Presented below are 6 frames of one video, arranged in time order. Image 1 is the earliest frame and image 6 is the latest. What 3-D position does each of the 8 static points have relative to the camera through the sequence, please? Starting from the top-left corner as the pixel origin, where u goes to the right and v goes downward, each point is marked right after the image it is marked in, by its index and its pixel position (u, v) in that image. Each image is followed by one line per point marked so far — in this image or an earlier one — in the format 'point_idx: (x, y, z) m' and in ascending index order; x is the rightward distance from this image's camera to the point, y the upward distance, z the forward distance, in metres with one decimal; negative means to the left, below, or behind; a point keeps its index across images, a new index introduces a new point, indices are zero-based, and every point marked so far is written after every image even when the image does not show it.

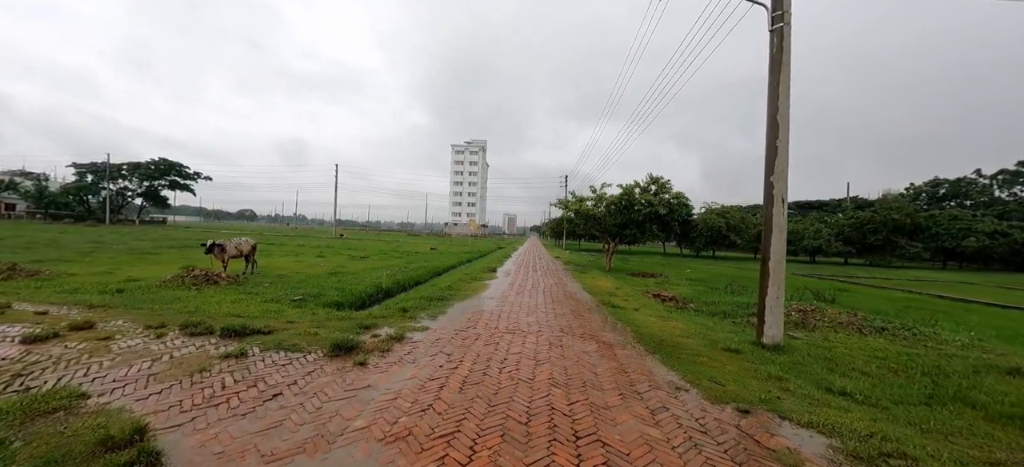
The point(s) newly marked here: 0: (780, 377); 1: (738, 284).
0: (+3.7, -2.0, +4.6) m
1: (+10.1, -2.3, +14.8) m
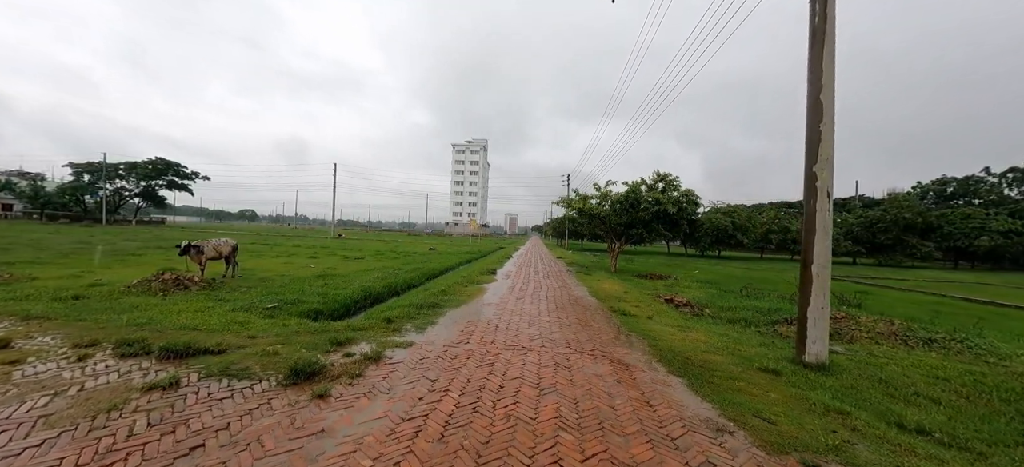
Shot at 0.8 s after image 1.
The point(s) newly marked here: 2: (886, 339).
0: (+3.7, -2.0, +3.7) m
1: (+10.1, -2.3, +13.9) m
2: (+7.7, -2.2, +6.9) m
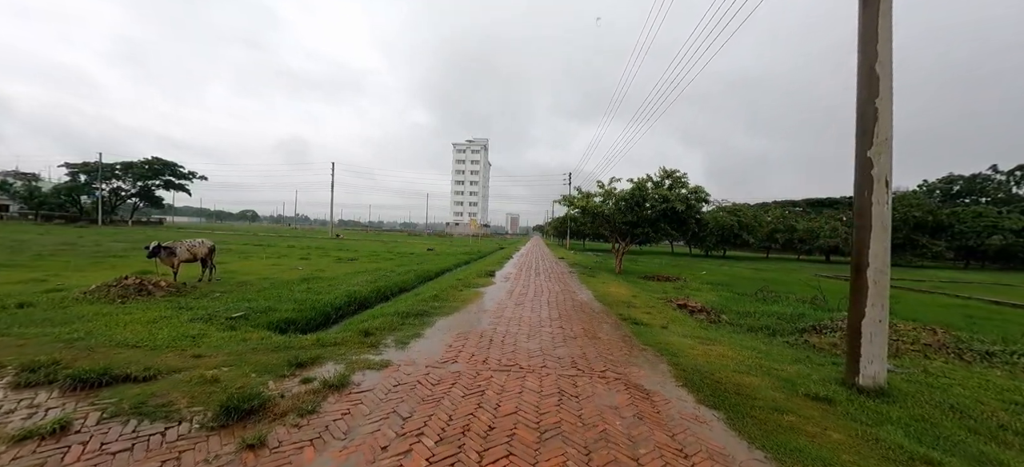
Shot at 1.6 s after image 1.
0: (+3.6, -2.0, +2.9) m
1: (+10.1, -2.2, +13.1) m
2: (+7.7, -2.1, +6.0) m
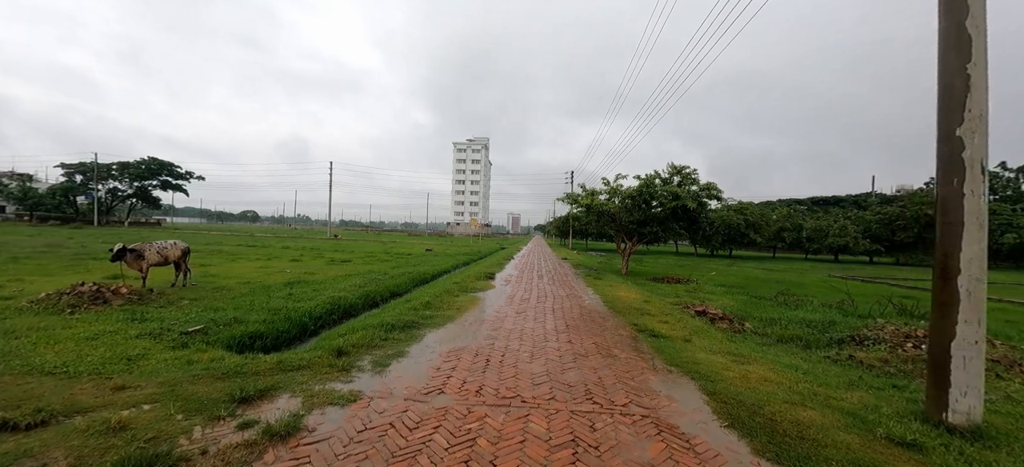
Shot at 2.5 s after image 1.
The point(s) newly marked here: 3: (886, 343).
0: (+3.6, -1.9, +2.0) m
1: (+10.1, -2.2, +12.2) m
2: (+7.7, -2.1, +5.2) m
3: (+7.3, -2.1, +6.5) m
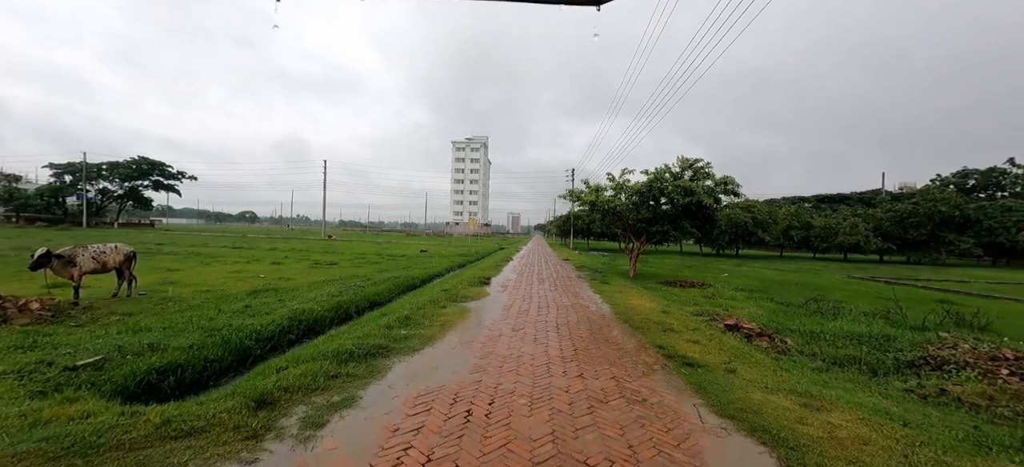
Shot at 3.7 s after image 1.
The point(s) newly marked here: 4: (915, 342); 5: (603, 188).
0: (+3.5, -1.9, +0.8) m
1: (+10.0, -2.1, +10.9) m
2: (+7.6, -2.1, +3.9) m
3: (+7.2, -2.1, +5.2) m
4: (+8.2, -2.2, +6.8) m
5: (+4.3, +2.2, +16.0) m
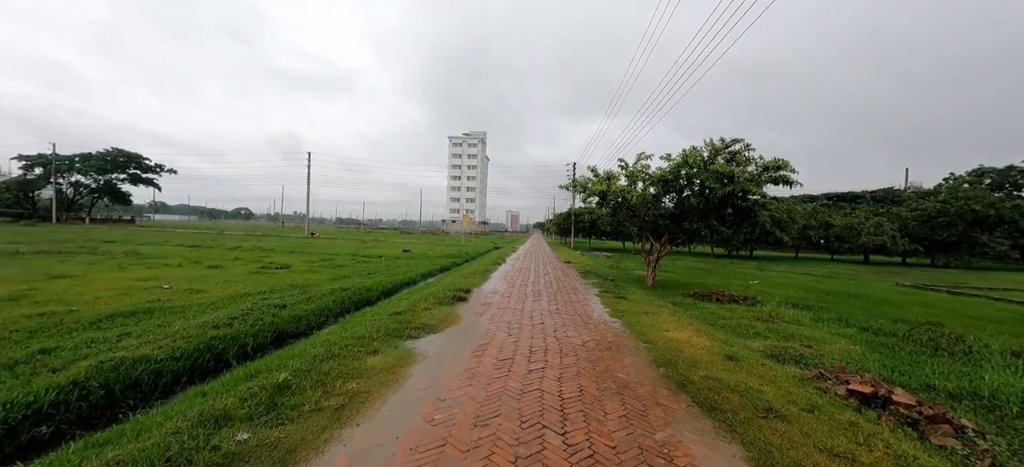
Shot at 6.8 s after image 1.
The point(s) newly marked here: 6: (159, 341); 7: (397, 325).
0: (+3.2, -2.0, -2.1) m
1: (+9.7, -2.1, +8.0) m
2: (+7.2, -2.1, +1.0) m
3: (+6.8, -2.1, +2.3) m
4: (+7.8, -2.2, +3.9) m
5: (+4.0, +2.2, +13.1) m
6: (-5.0, -1.6, +4.9) m
7: (-2.0, -1.6, +5.9) m
